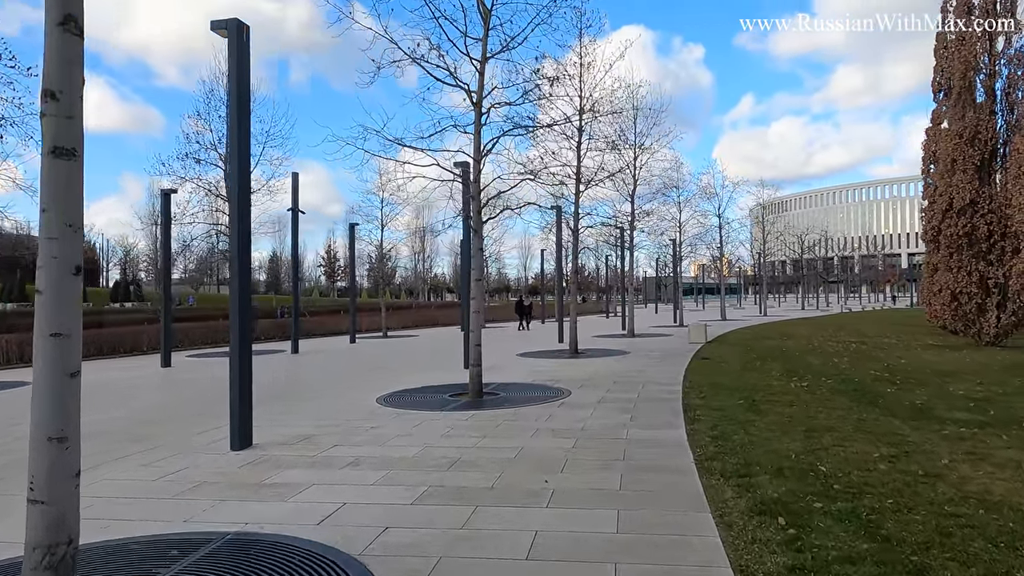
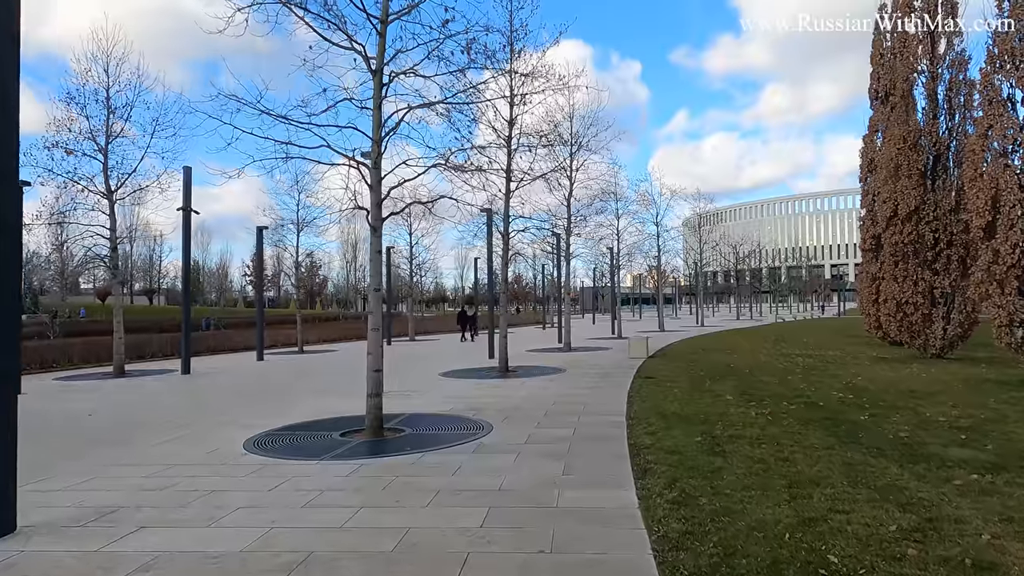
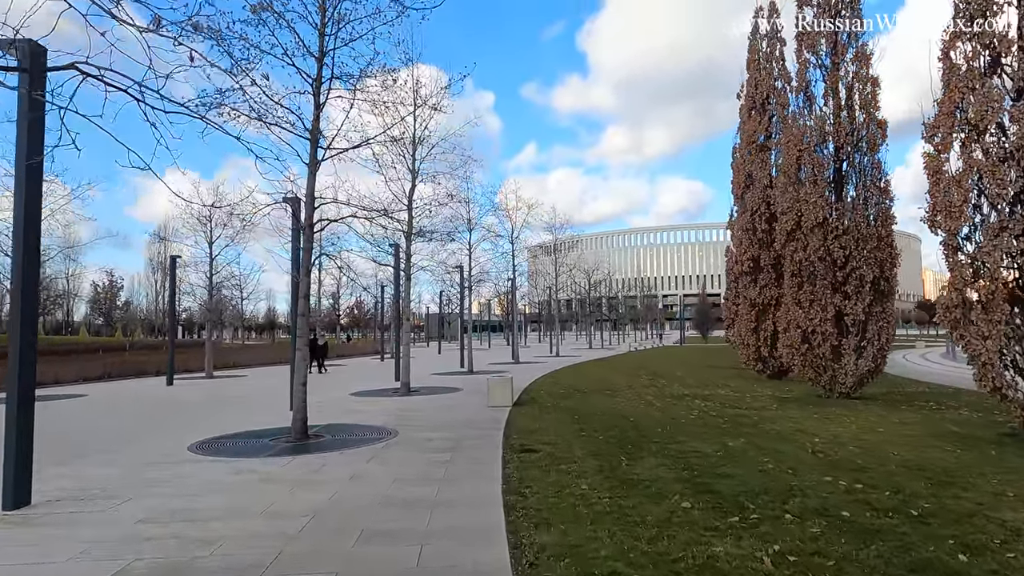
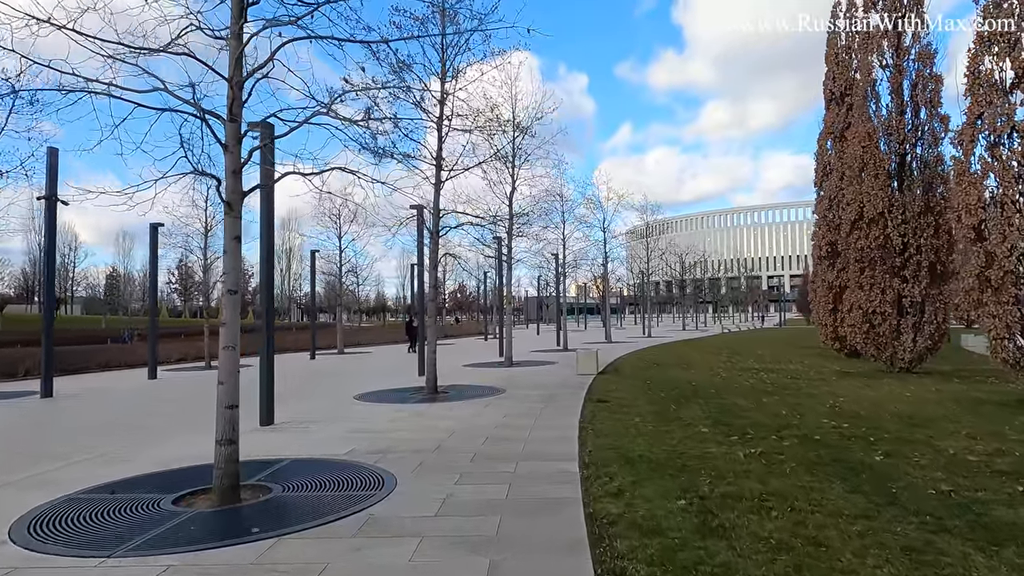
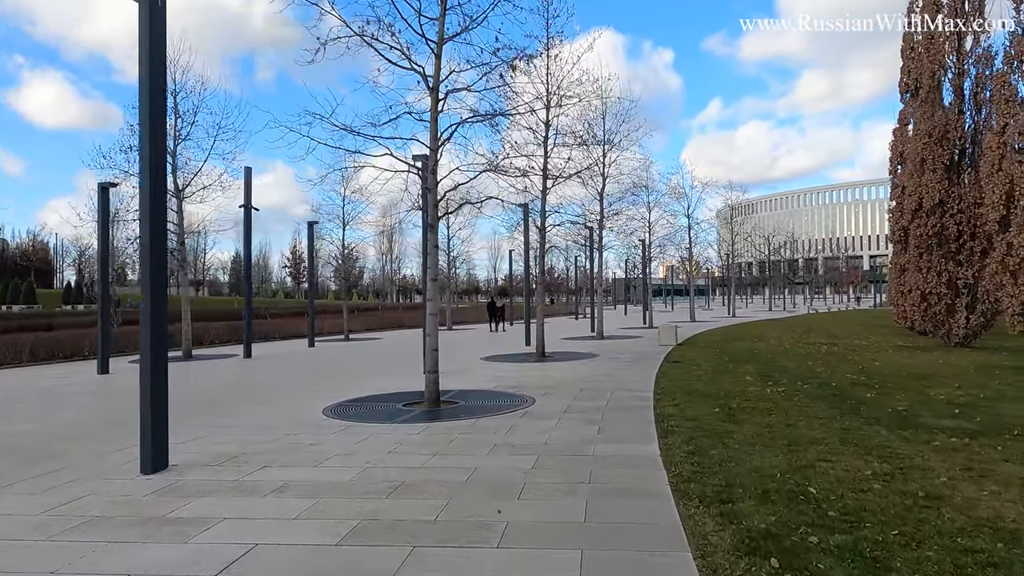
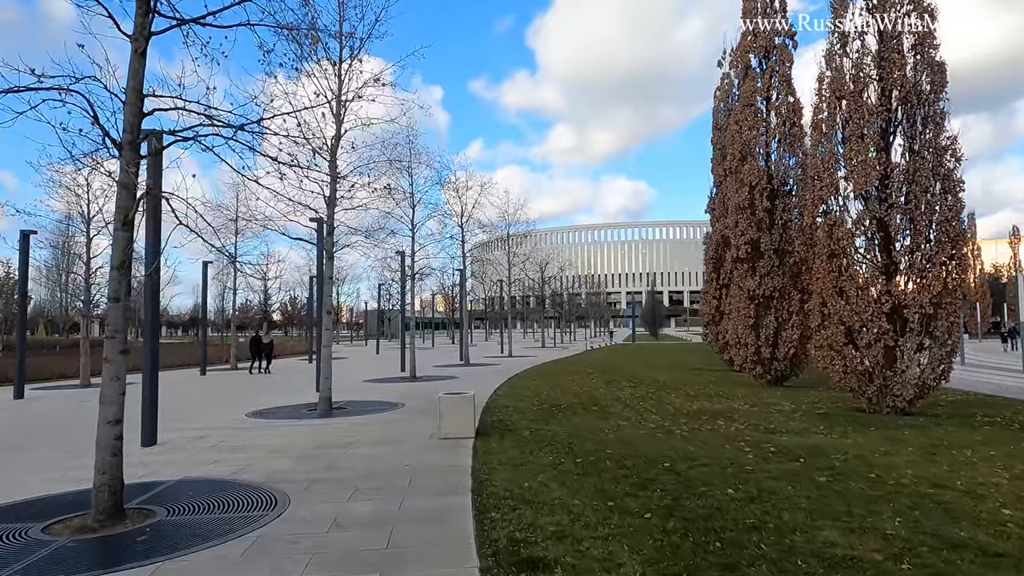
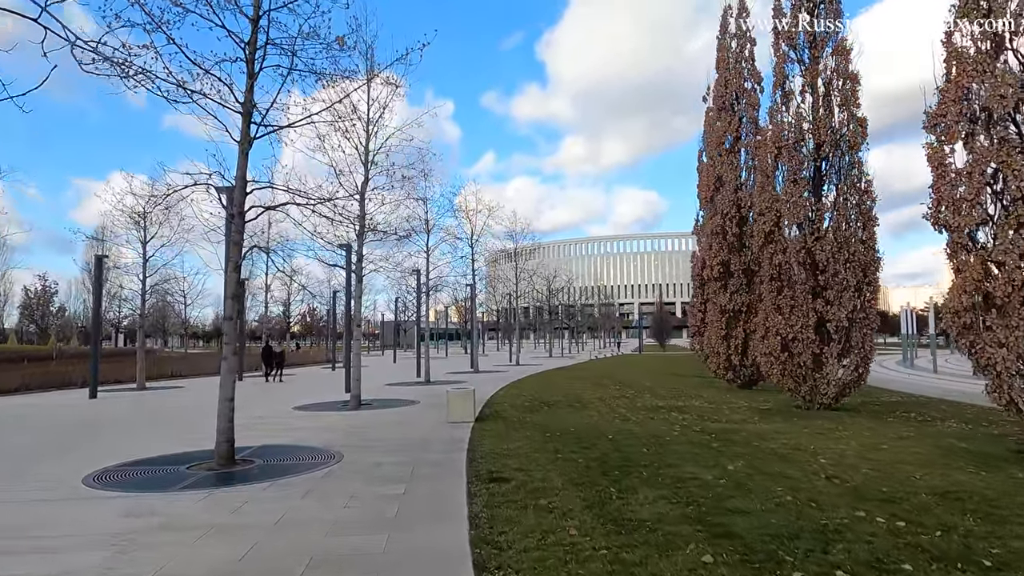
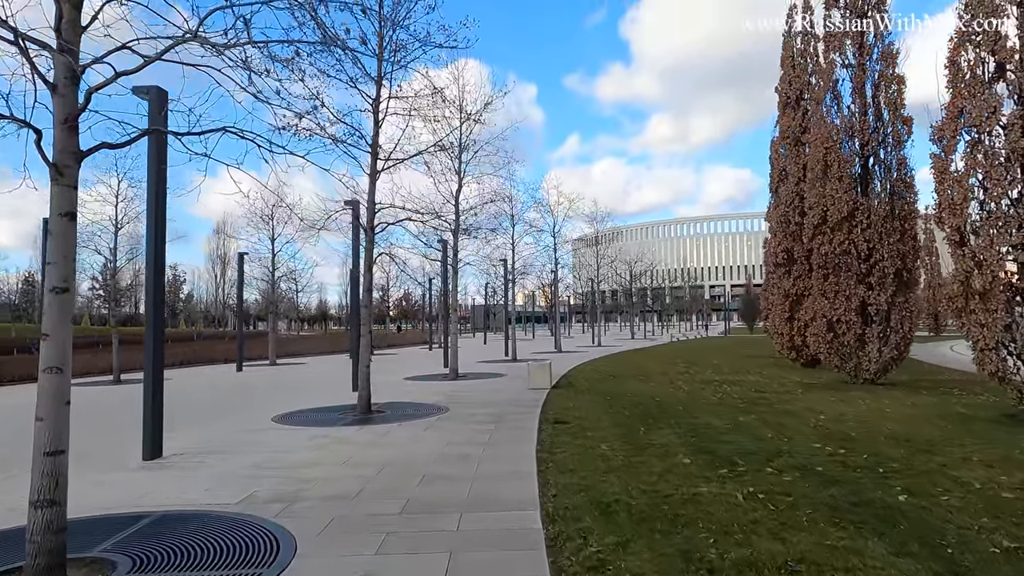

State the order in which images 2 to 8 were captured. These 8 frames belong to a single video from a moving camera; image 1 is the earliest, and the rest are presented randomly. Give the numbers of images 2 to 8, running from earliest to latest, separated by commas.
5, 2, 4, 8, 3, 7, 6
